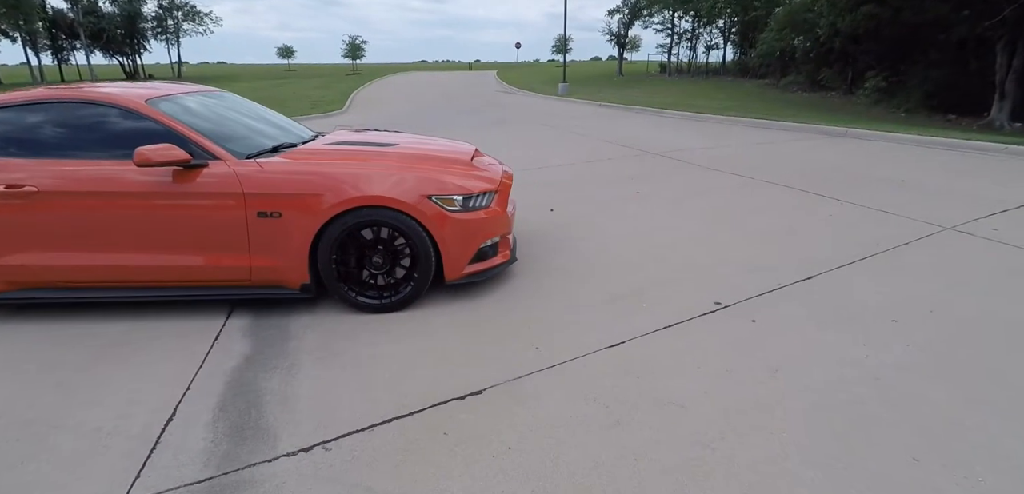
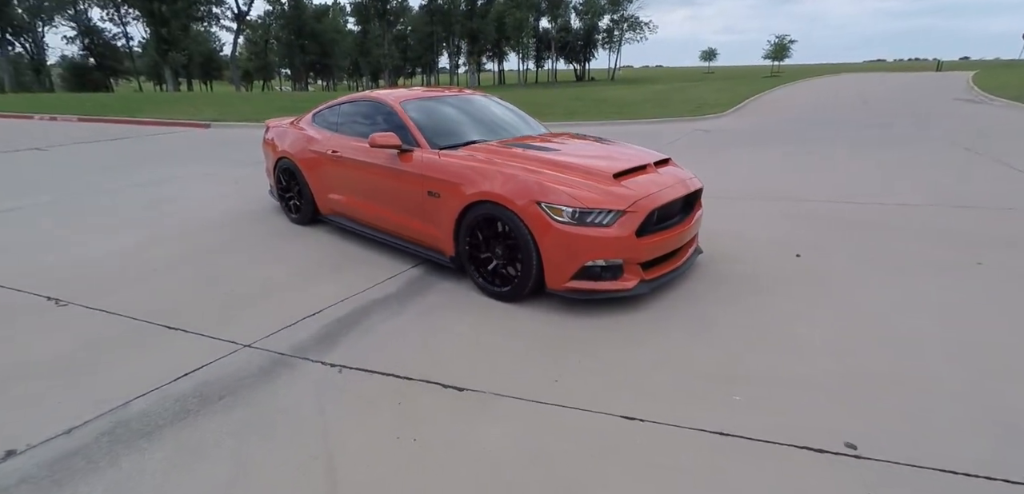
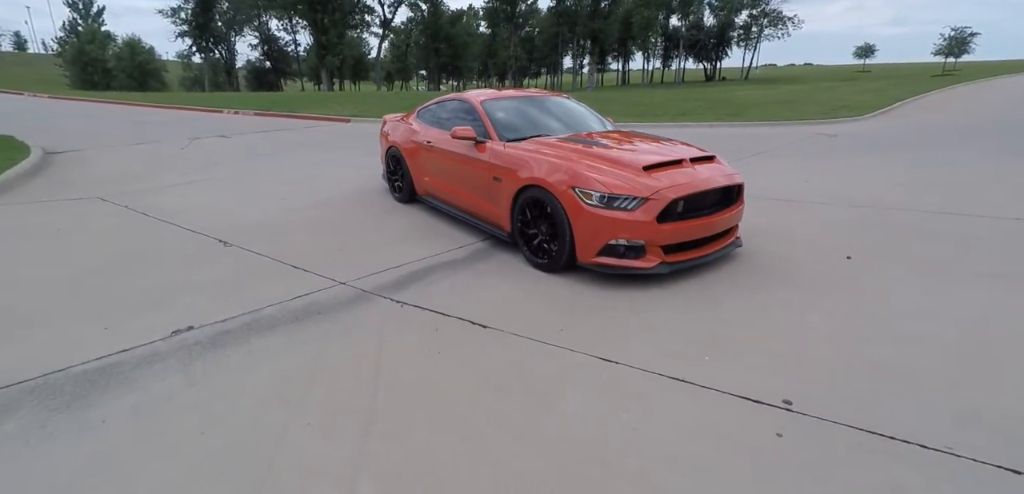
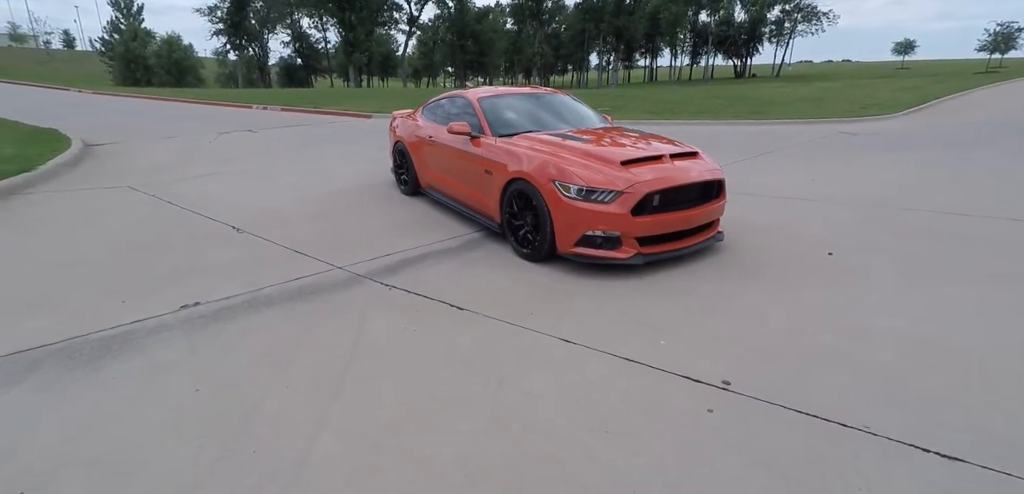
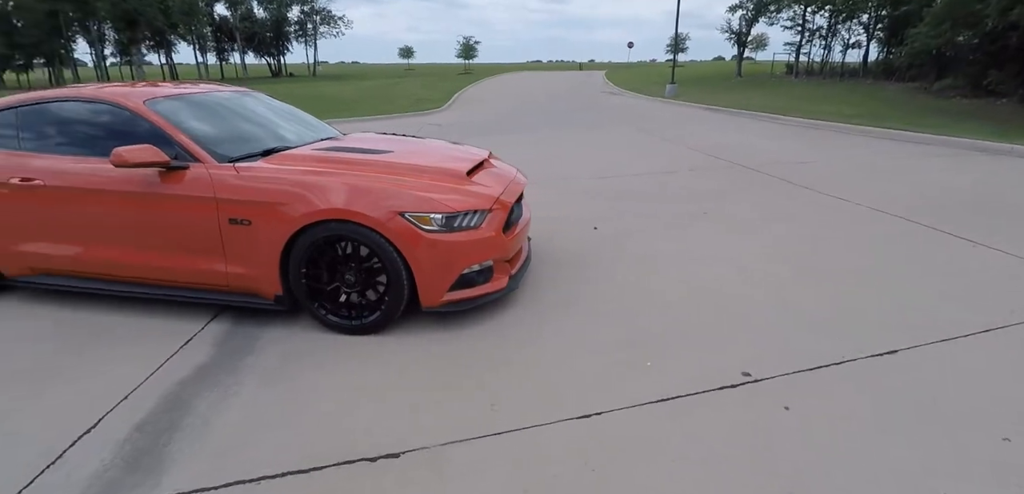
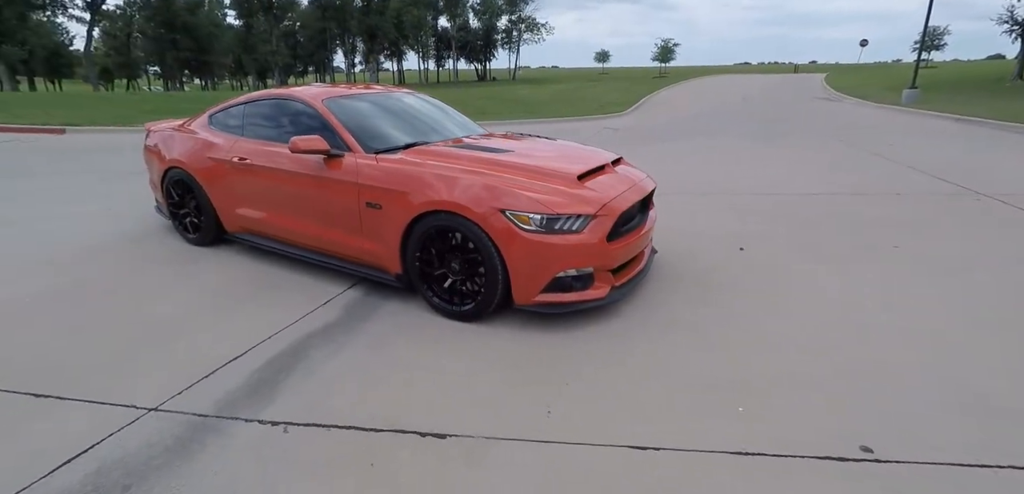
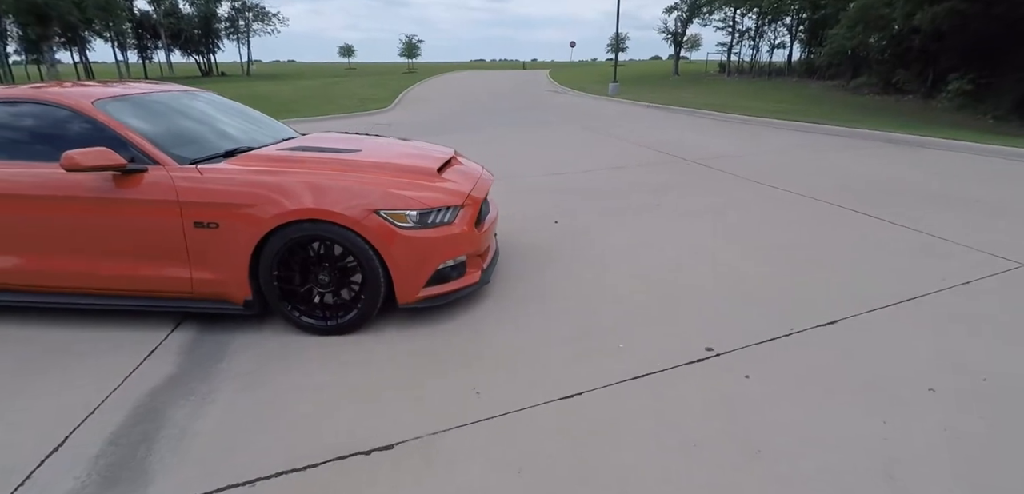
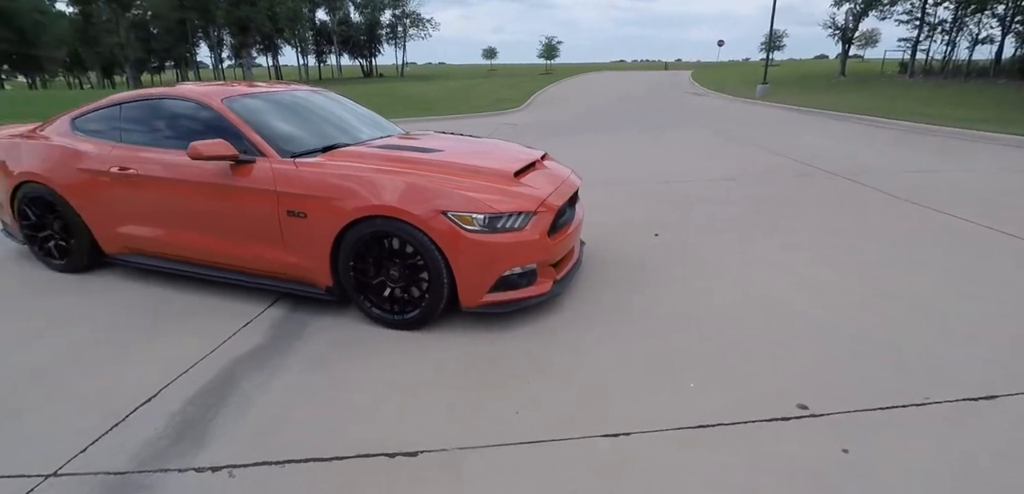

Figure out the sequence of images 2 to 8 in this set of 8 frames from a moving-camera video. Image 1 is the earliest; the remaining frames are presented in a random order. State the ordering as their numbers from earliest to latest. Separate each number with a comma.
7, 5, 8, 6, 2, 3, 4
